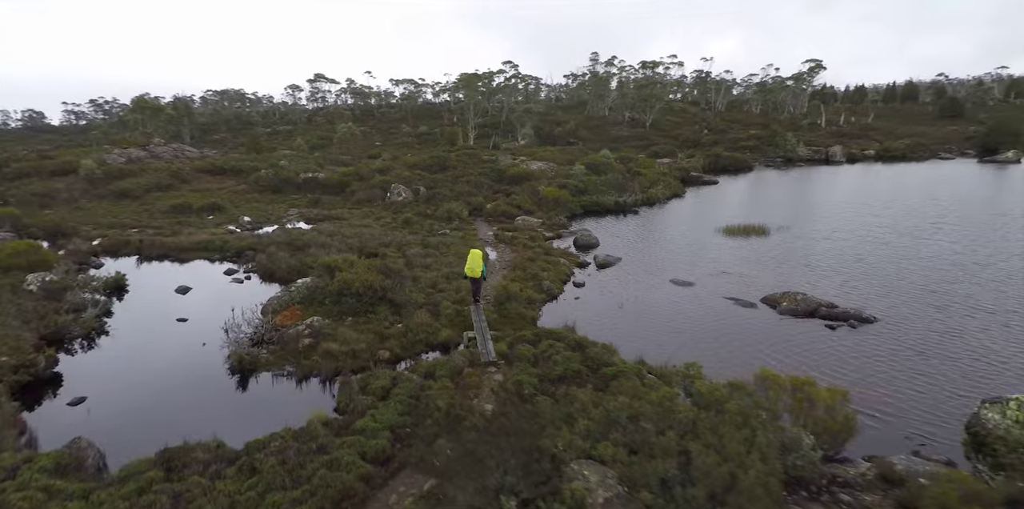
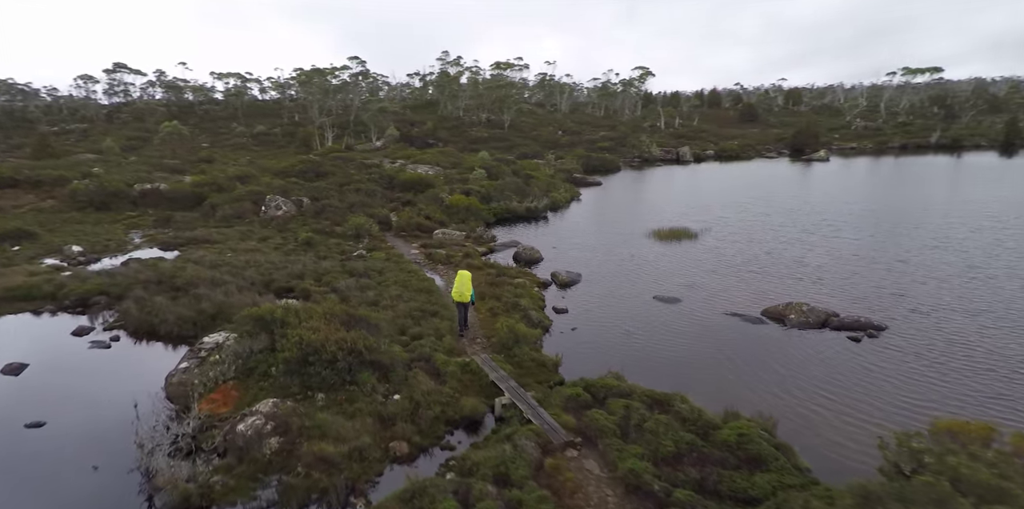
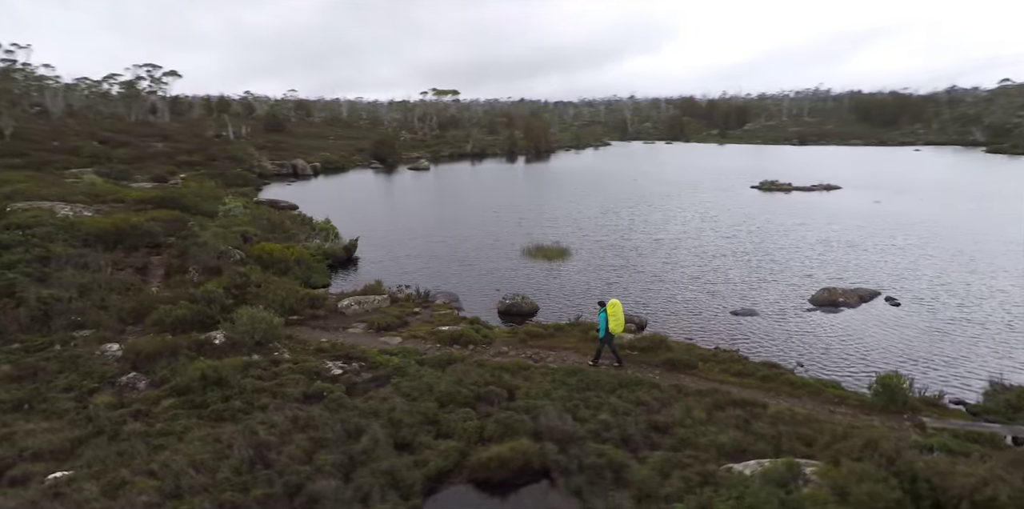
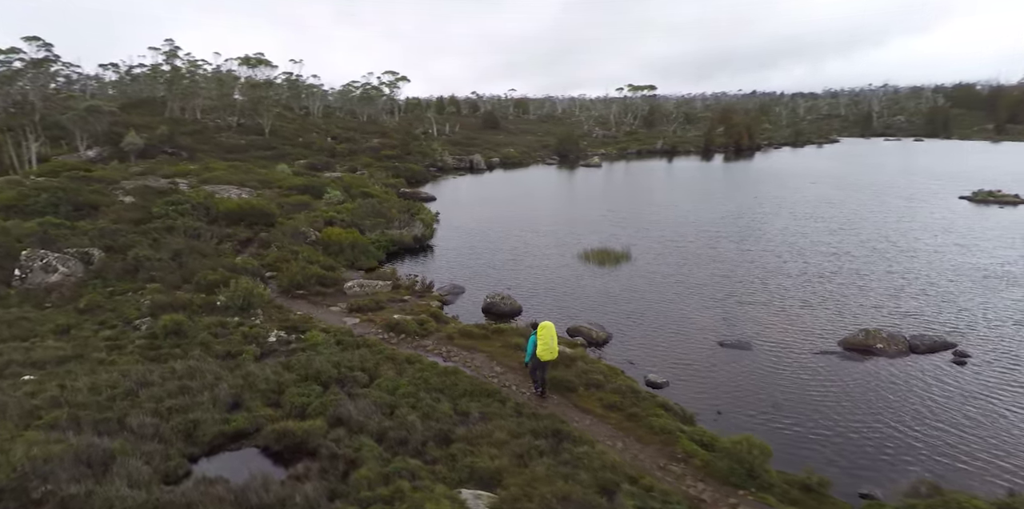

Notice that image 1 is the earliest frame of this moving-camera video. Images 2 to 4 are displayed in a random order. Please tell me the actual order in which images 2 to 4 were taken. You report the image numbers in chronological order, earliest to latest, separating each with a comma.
2, 4, 3
